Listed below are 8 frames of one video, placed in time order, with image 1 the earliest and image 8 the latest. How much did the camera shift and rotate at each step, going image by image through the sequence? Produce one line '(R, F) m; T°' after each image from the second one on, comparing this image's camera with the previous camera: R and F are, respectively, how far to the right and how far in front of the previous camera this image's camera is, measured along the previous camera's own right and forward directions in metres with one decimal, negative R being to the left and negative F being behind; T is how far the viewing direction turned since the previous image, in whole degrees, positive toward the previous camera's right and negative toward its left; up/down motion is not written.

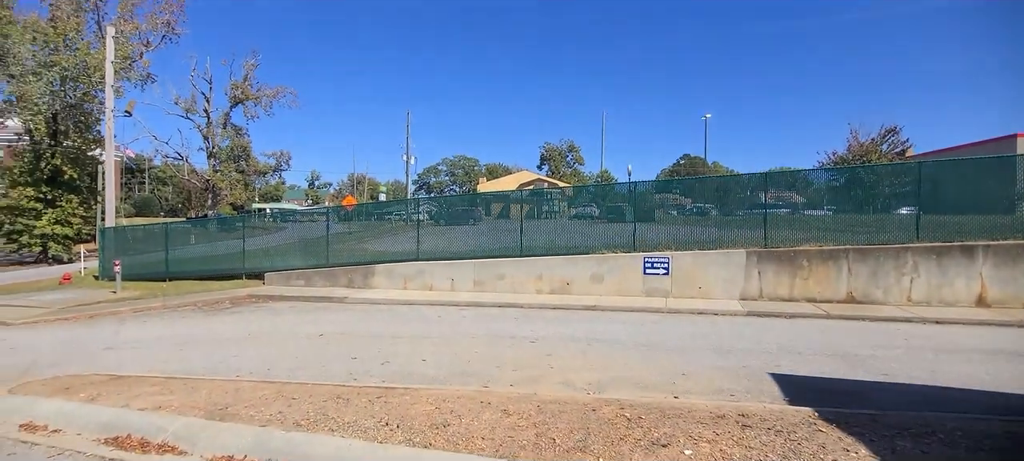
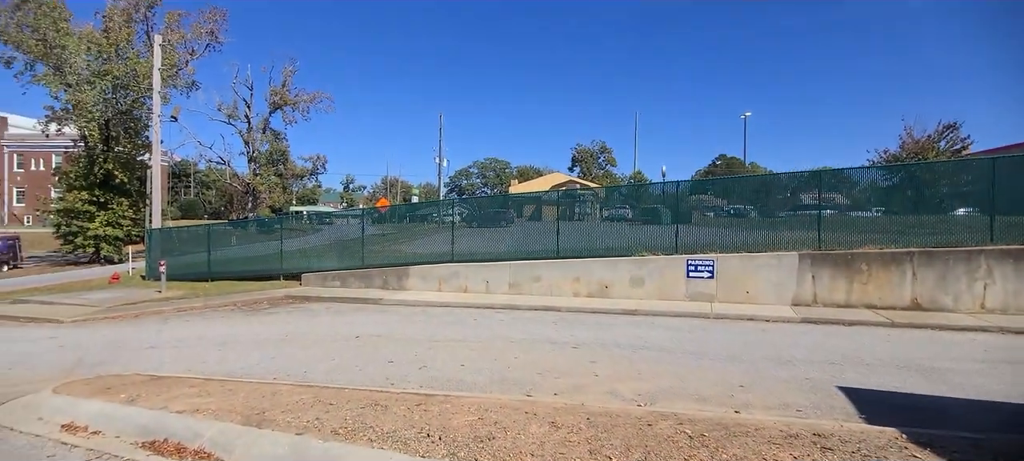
(-0.1, +0.1) m; -3°
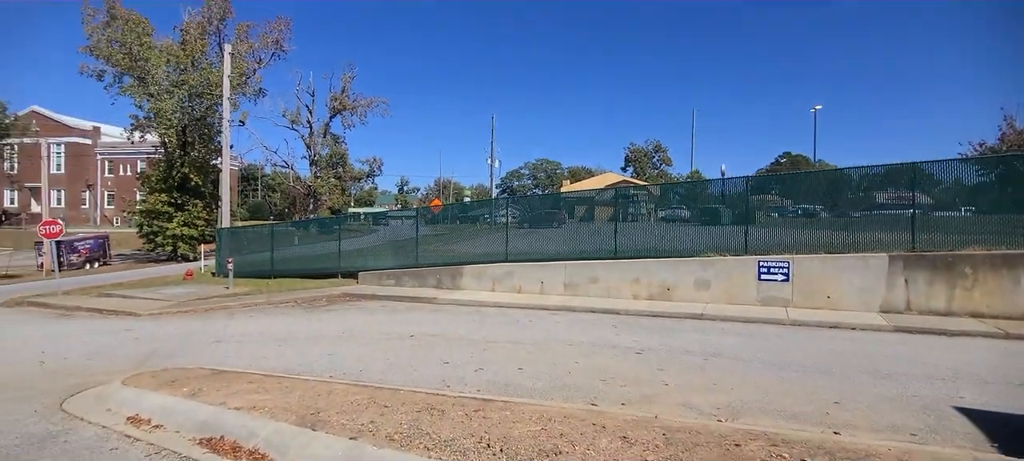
(-0.1, +0.2) m; -5°
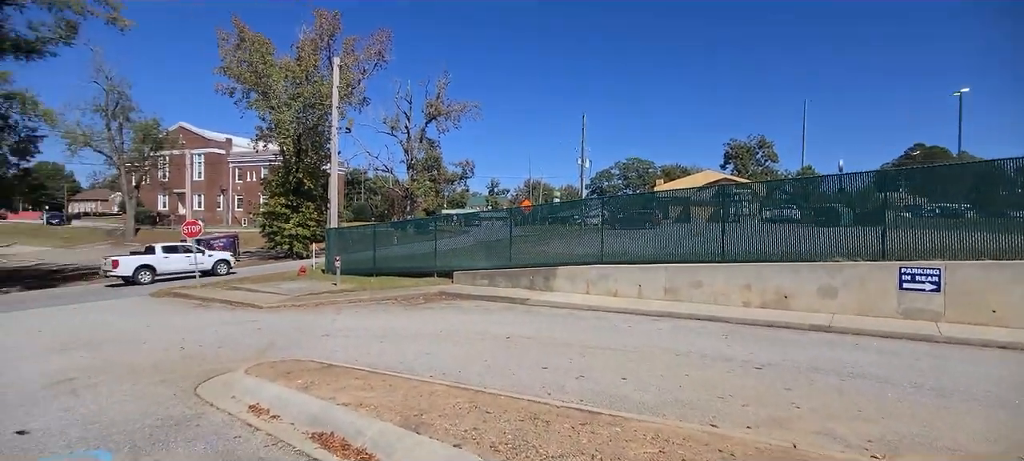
(-0.1, +0.2) m; -8°
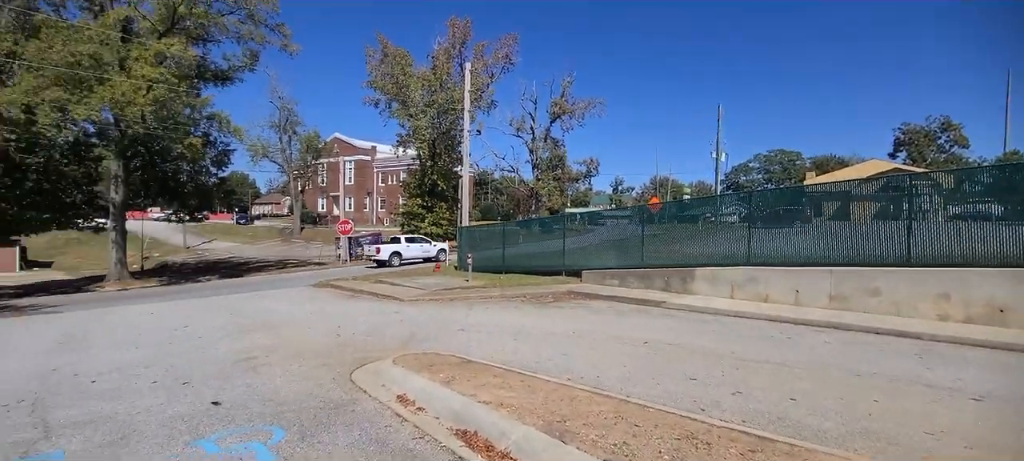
(-0.2, +0.3) m; -11°
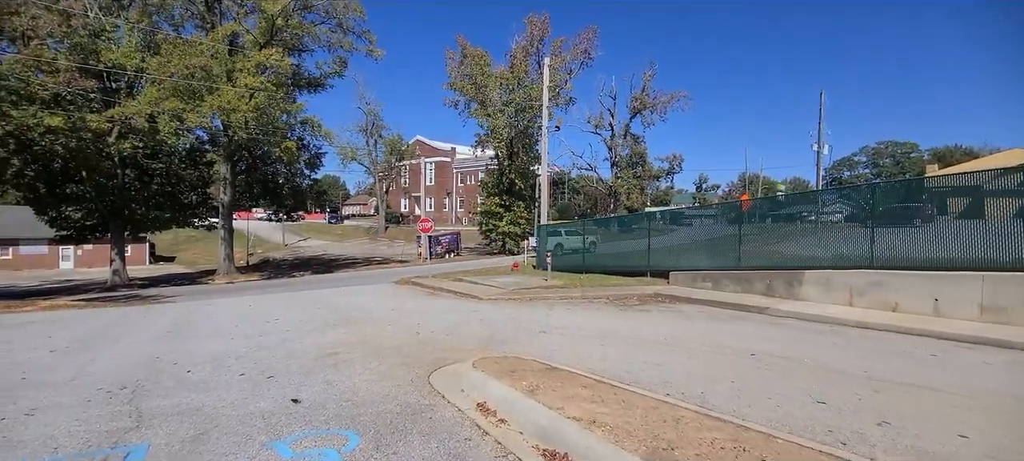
(-0.1, +0.5) m; -7°
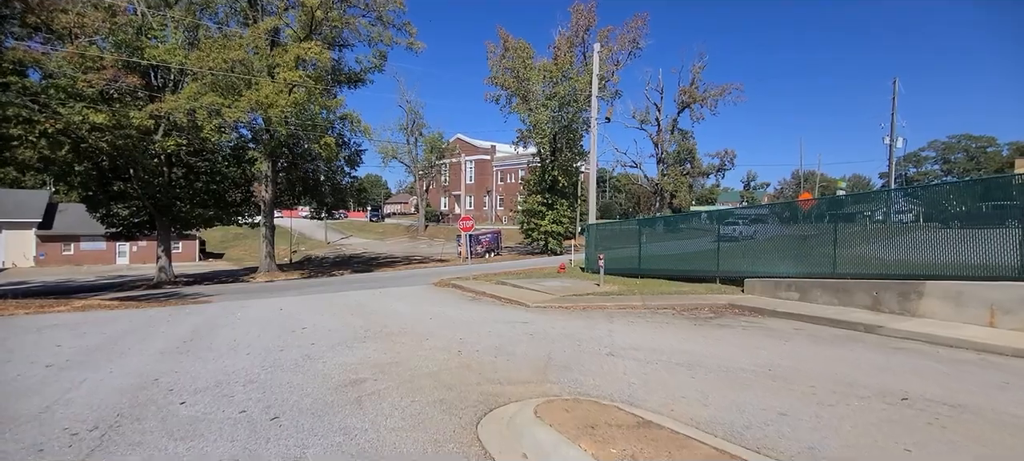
(-0.3, +1.6) m; -4°
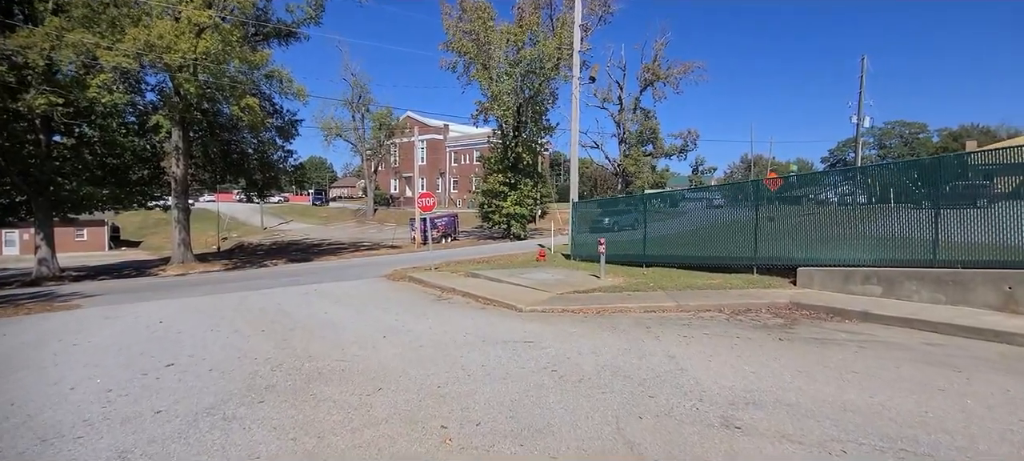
(-0.6, +4.2) m; +5°
